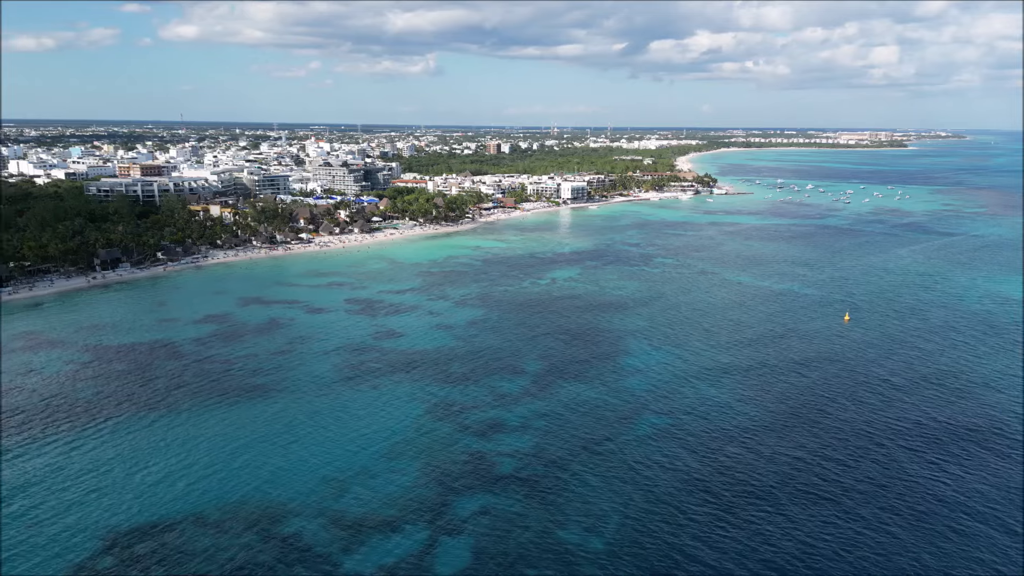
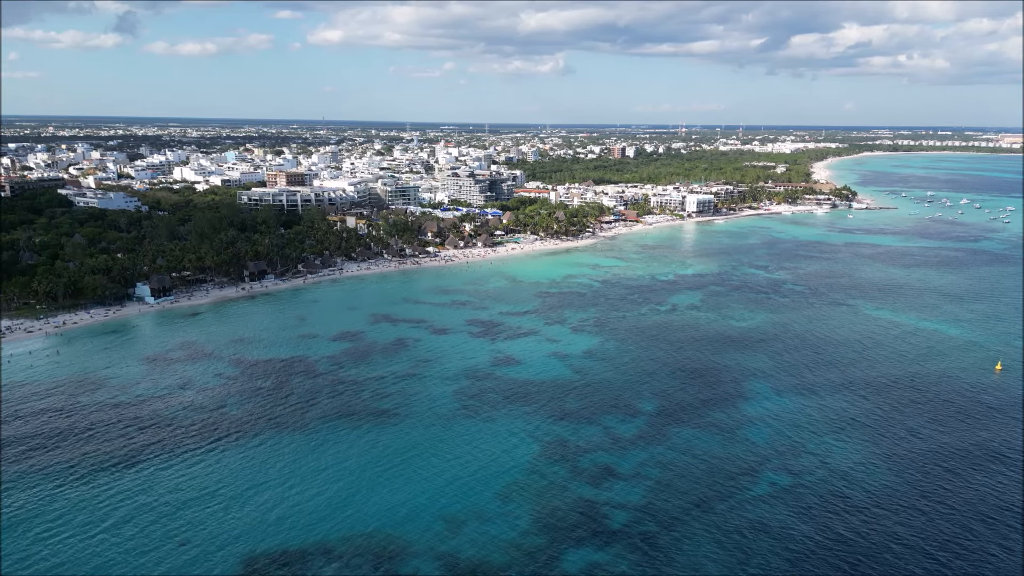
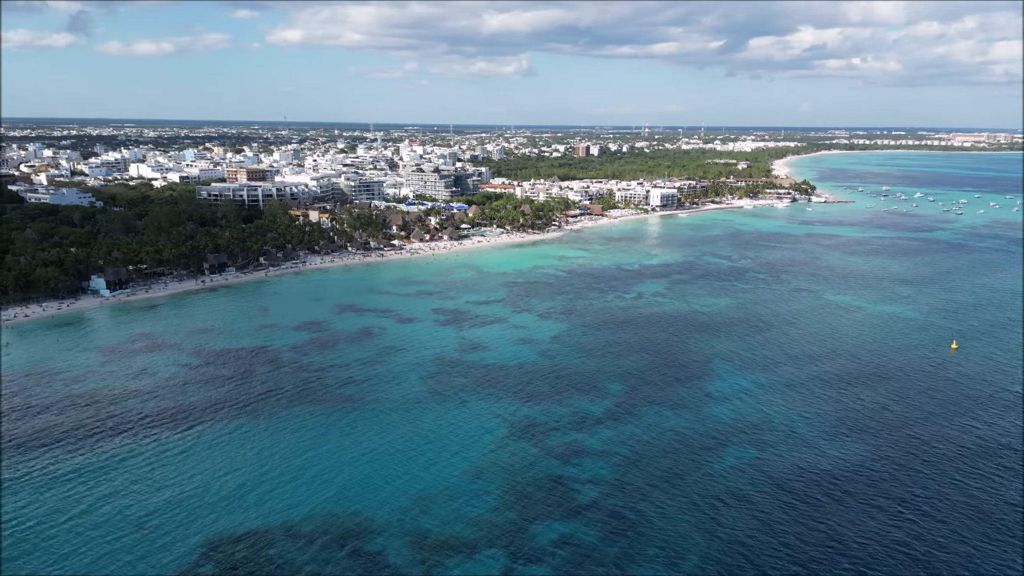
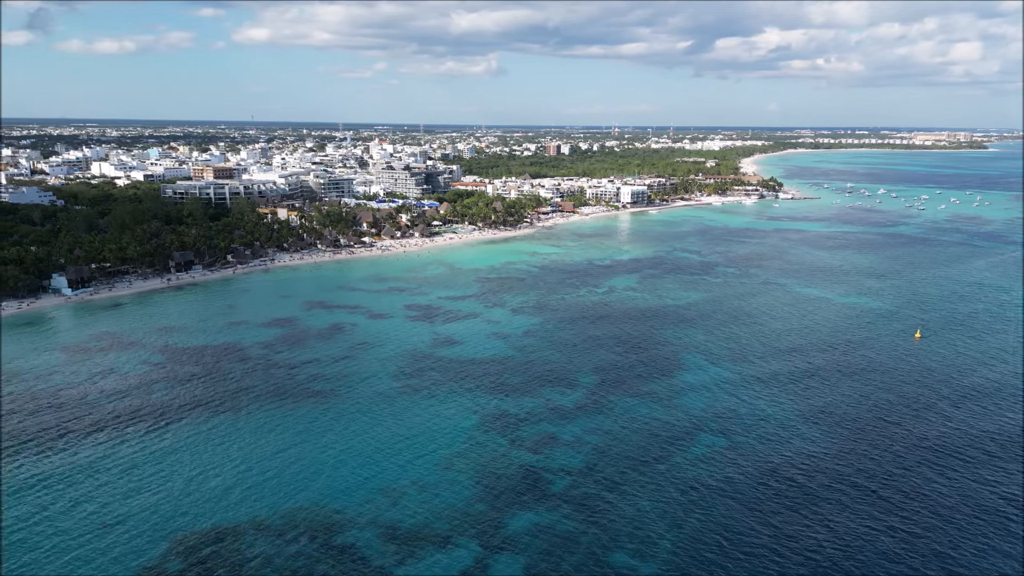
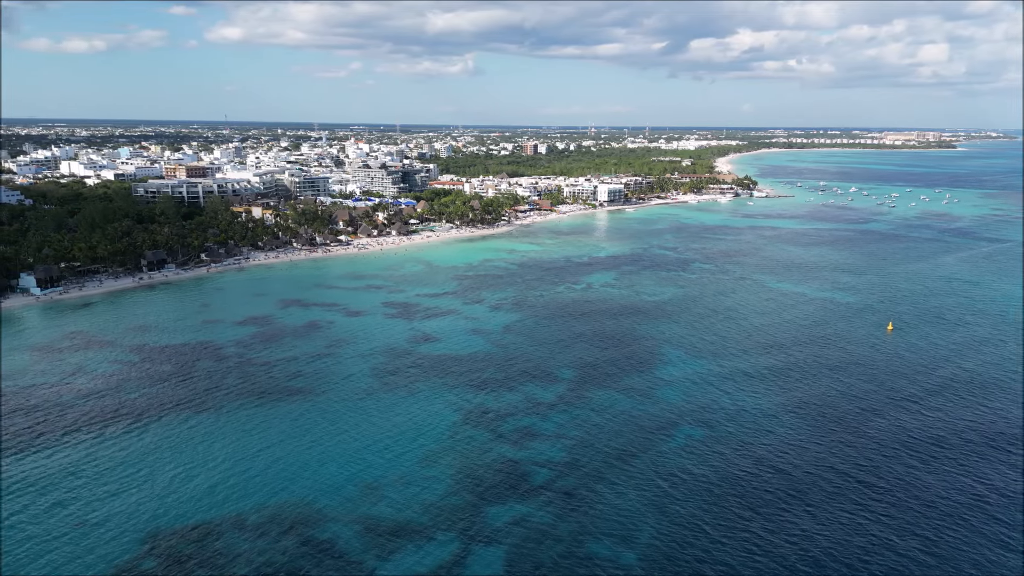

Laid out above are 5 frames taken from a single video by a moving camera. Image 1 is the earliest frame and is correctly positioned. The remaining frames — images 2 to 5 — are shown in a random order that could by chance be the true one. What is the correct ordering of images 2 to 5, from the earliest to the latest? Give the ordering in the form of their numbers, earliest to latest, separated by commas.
5, 4, 3, 2
